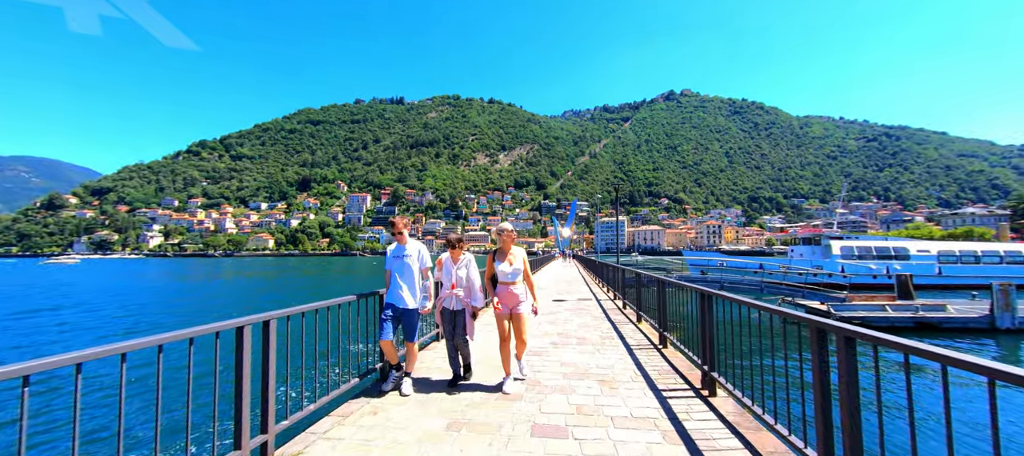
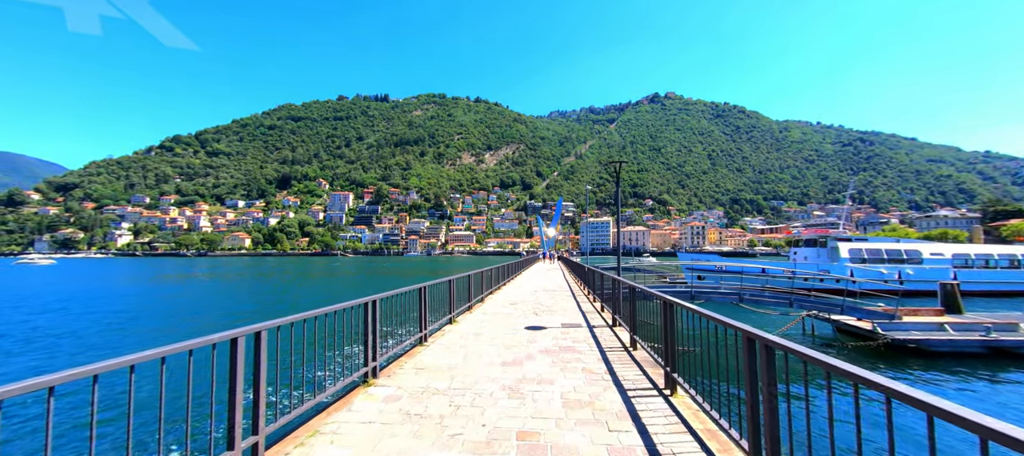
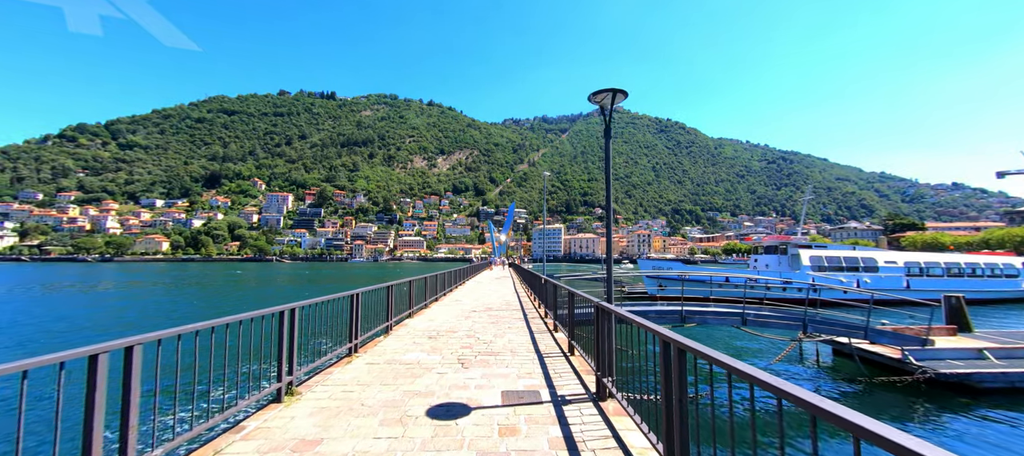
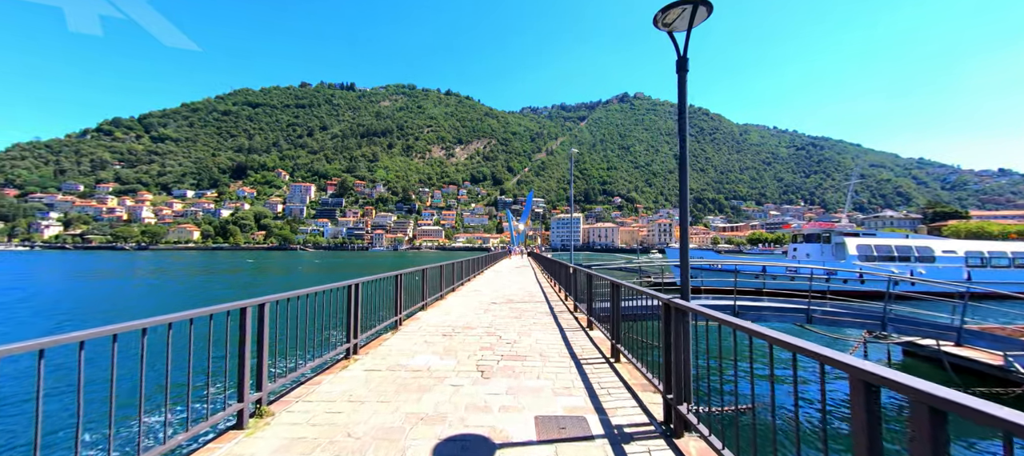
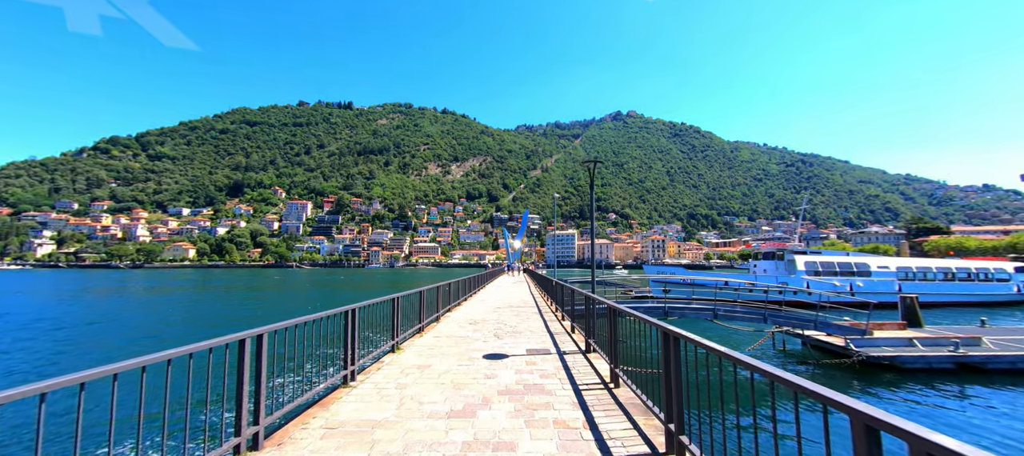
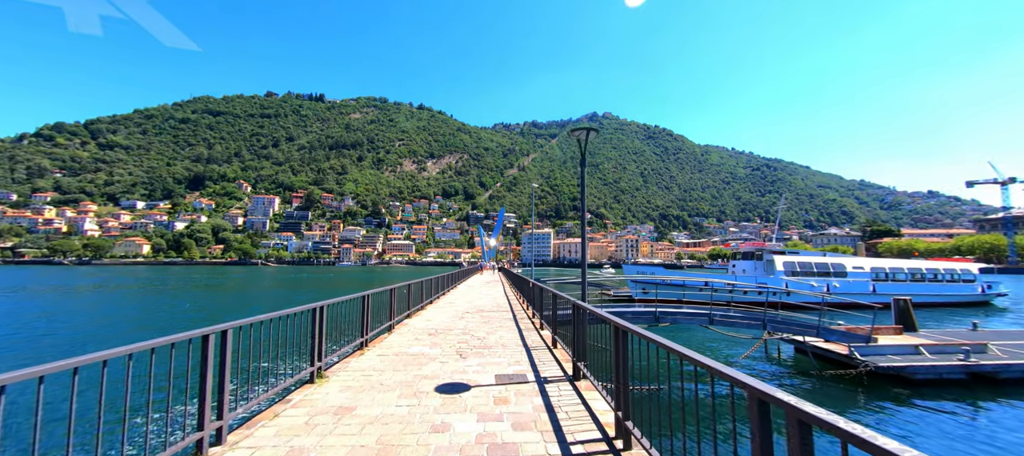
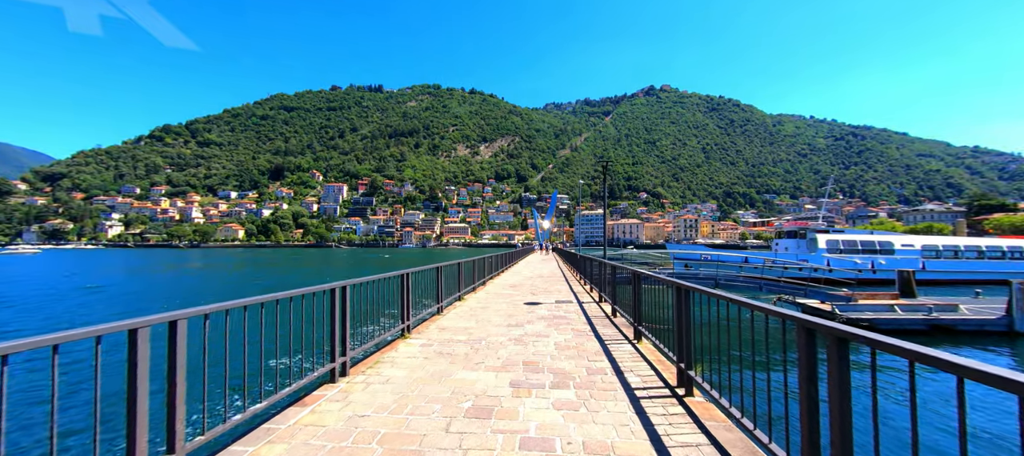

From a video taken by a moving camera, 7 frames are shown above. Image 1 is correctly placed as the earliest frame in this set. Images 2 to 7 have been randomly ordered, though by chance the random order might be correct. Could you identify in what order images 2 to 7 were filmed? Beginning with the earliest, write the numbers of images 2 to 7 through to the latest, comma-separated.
7, 2, 5, 6, 3, 4
